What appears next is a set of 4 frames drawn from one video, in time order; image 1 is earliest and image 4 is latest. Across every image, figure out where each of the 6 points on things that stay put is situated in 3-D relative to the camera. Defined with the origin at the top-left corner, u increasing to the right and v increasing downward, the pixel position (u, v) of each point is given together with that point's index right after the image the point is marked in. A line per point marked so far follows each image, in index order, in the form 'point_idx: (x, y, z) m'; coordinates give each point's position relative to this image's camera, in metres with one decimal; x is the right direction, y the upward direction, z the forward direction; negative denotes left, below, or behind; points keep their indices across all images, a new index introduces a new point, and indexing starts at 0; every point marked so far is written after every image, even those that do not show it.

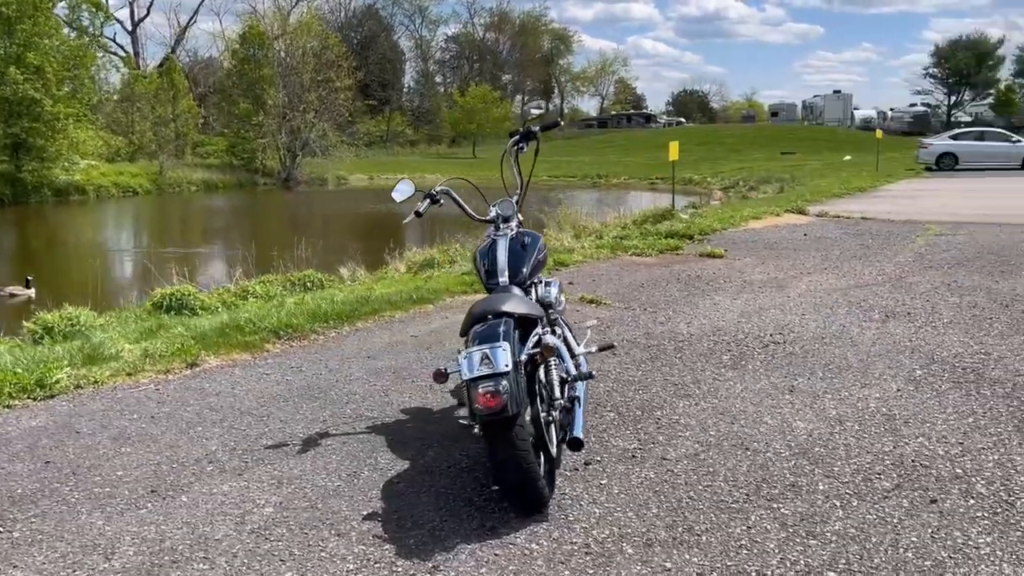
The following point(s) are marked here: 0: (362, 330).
0: (-1.1, -0.3, +6.3) m
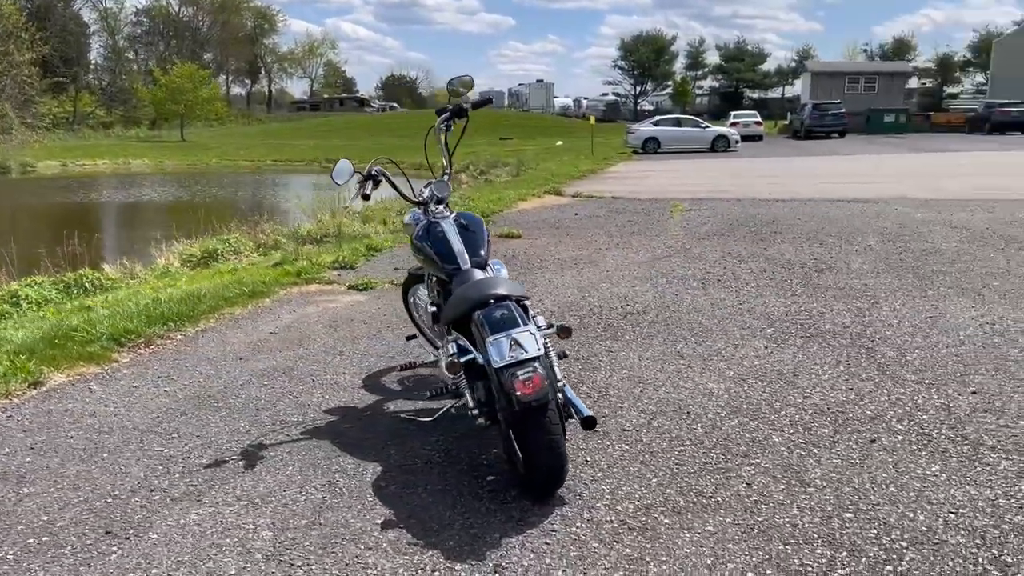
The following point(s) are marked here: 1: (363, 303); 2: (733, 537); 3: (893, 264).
0: (-2.0, -0.3, +5.7) m
1: (-1.2, -0.1, +6.7) m
2: (+0.7, -0.8, +2.9) m
3: (+3.8, +0.2, +8.6) m
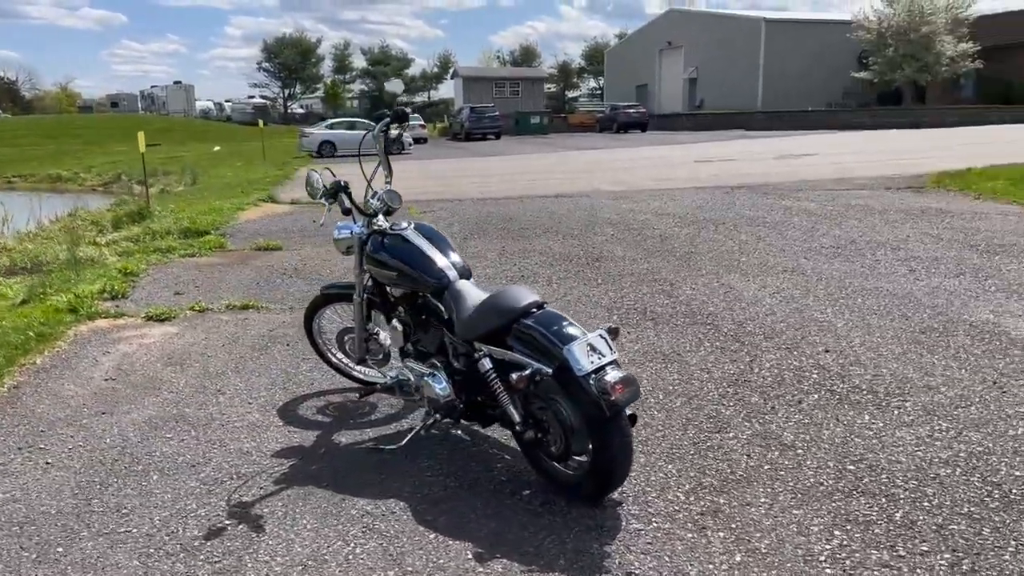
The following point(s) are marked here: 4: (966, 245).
0: (-2.6, -0.5, +4.7) m
1: (-2.3, -0.3, +5.9) m
2: (+1.0, -0.8, +3.1) m
3: (+1.5, +0.4, +9.6) m
4: (+4.8, +0.5, +9.2) m
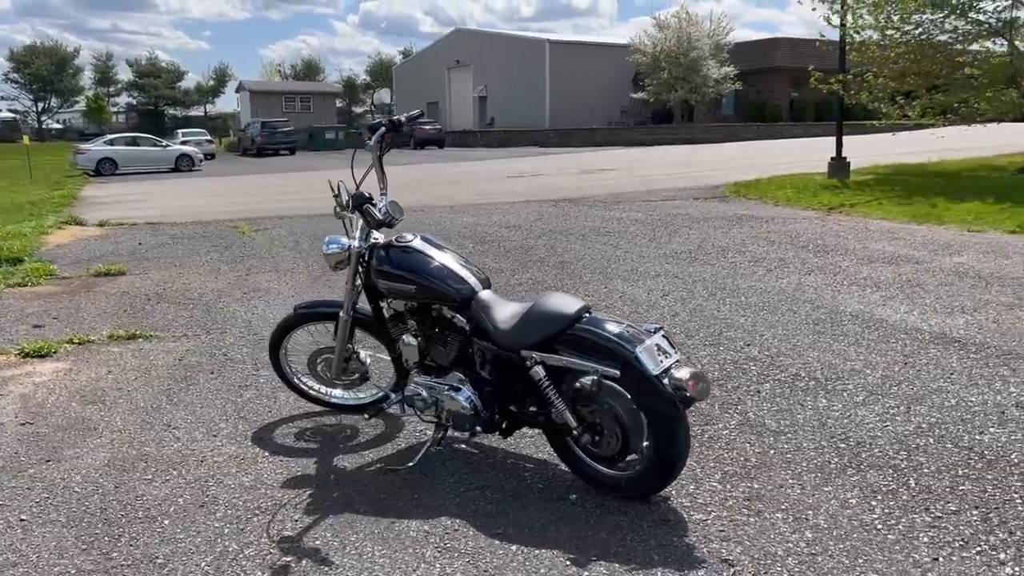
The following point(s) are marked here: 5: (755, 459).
0: (-2.7, -0.7, +4.0) m
1: (-2.7, -0.5, +5.3) m
2: (+1.2, -0.8, +3.4) m
3: (+0.1, +0.3, +9.8) m
4: (+3.4, +0.5, +10.2) m
5: (+1.0, -0.7, +3.6) m
